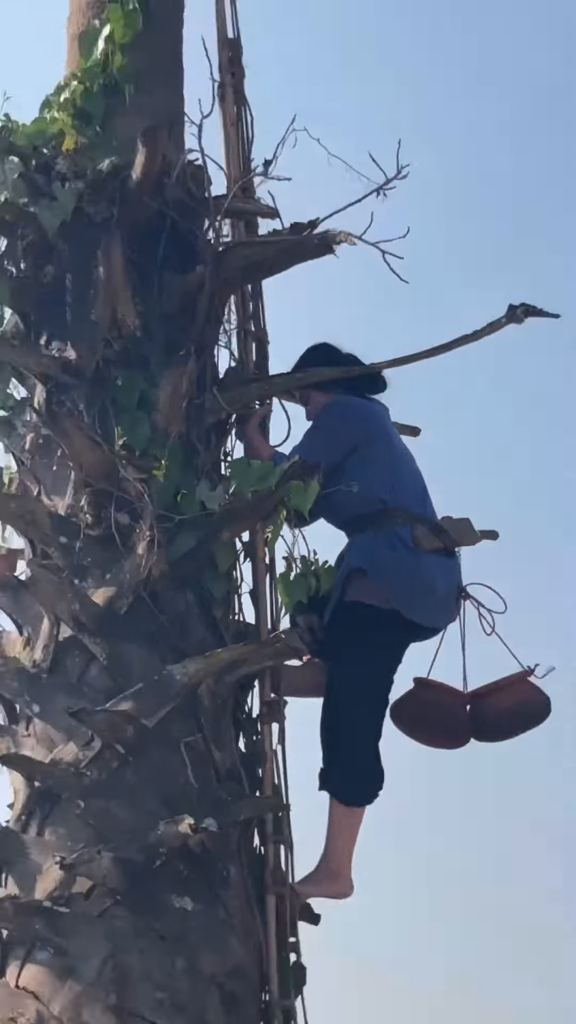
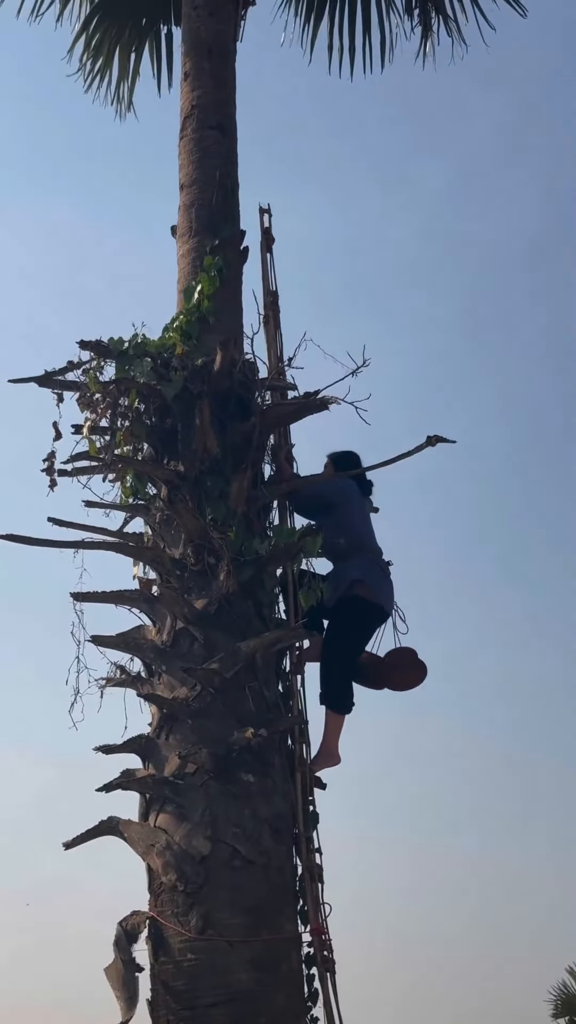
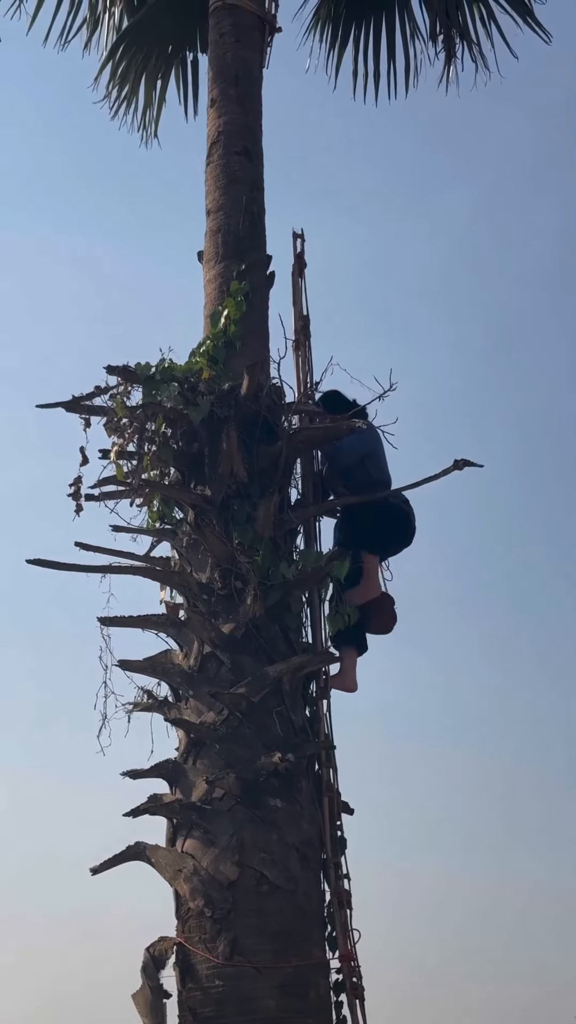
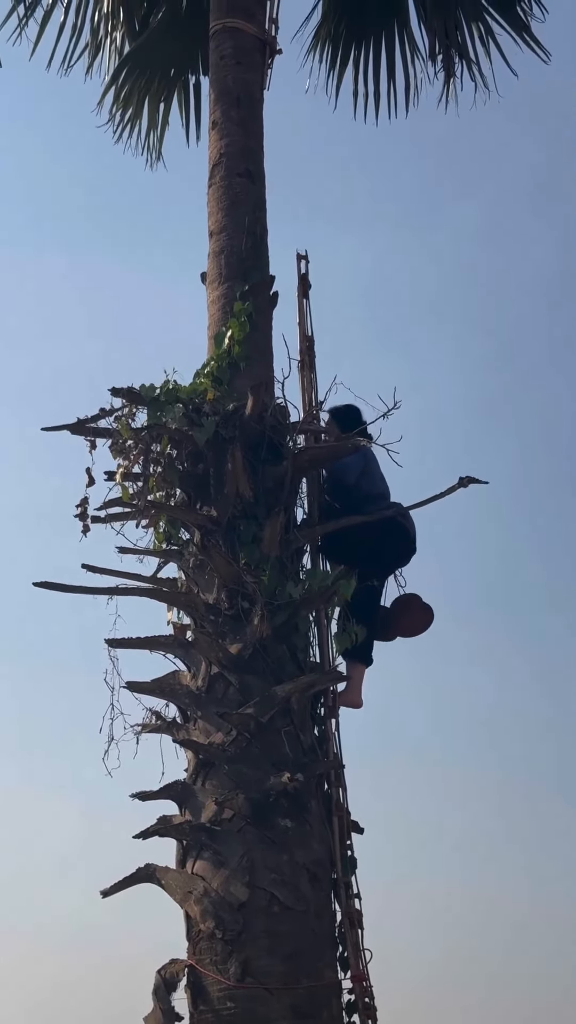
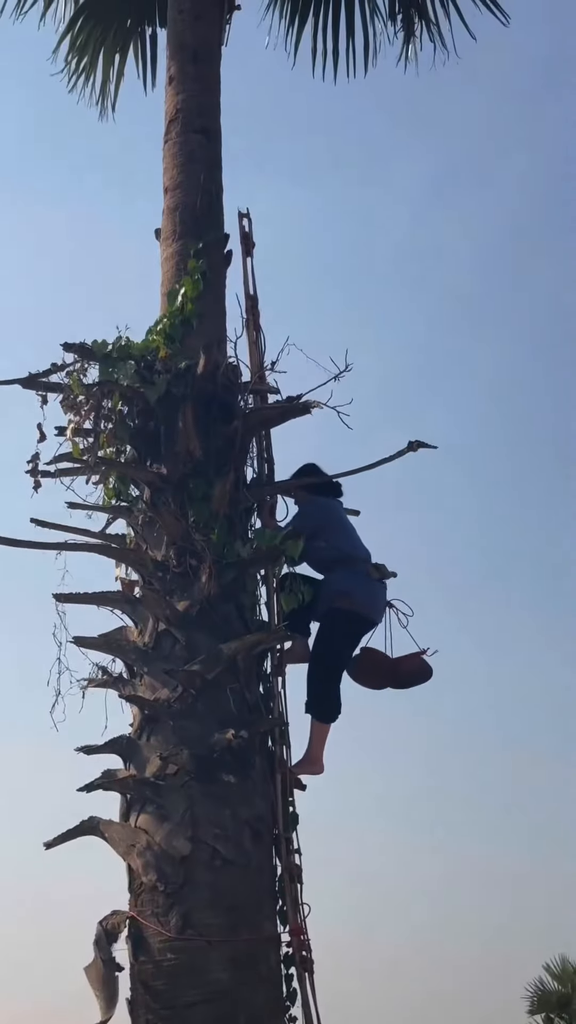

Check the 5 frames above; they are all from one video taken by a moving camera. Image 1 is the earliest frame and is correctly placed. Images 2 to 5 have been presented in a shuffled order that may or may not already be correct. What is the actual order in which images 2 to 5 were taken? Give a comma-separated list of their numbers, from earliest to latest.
5, 2, 3, 4
